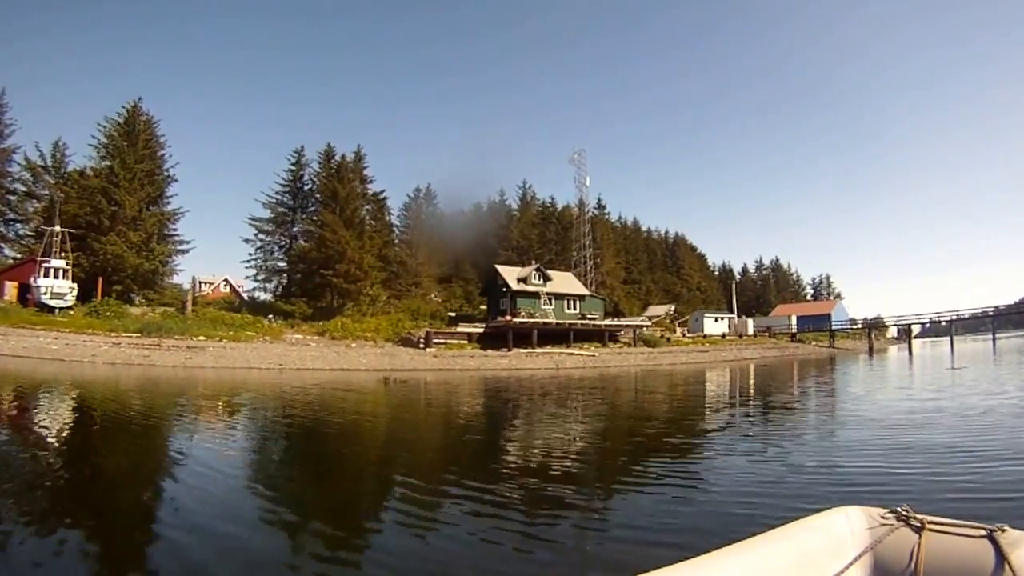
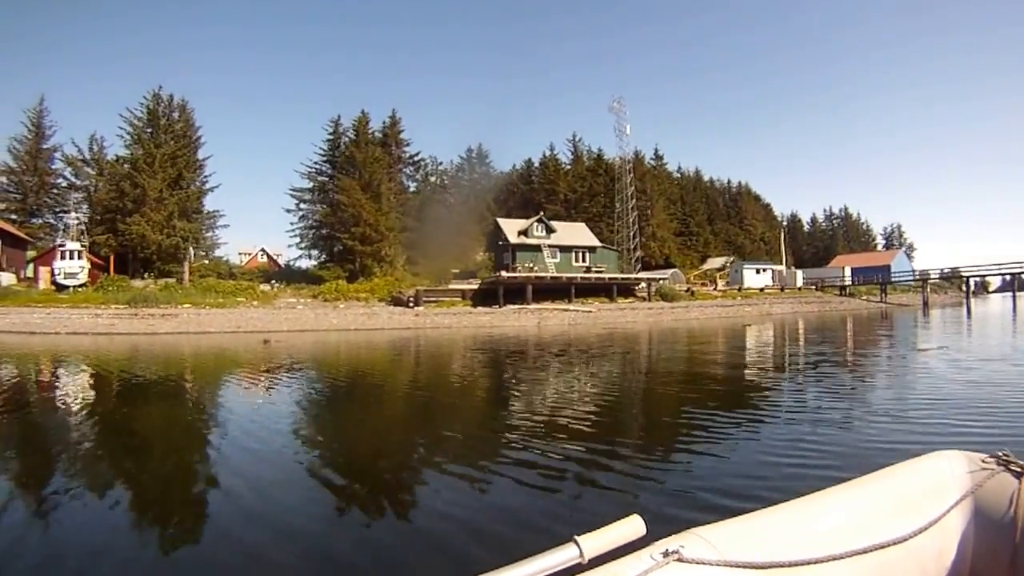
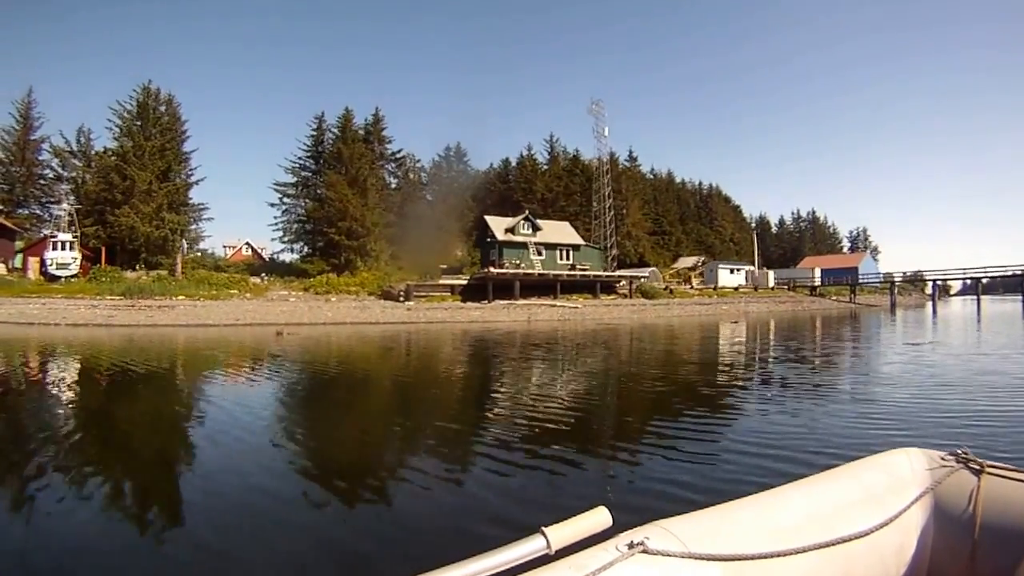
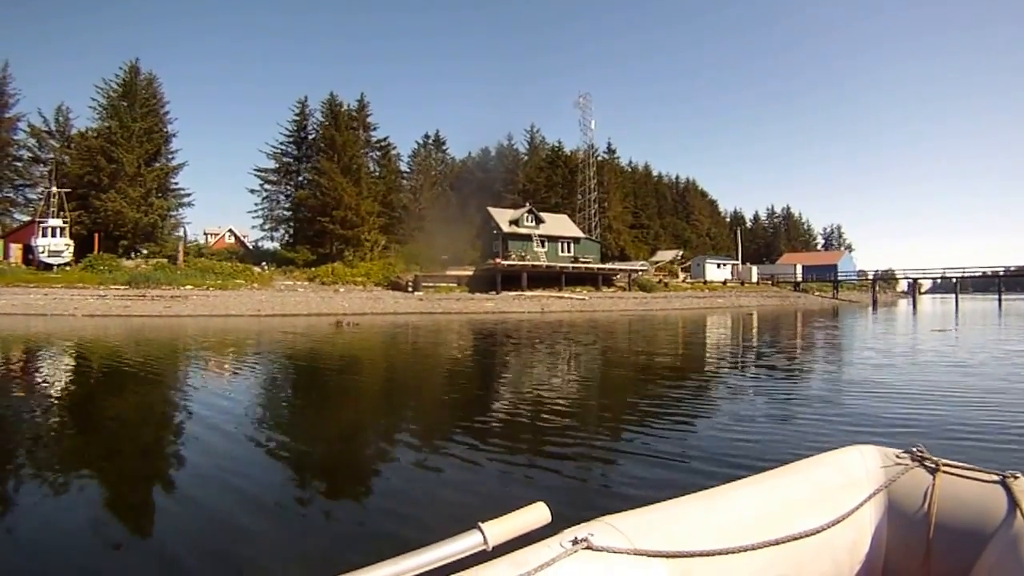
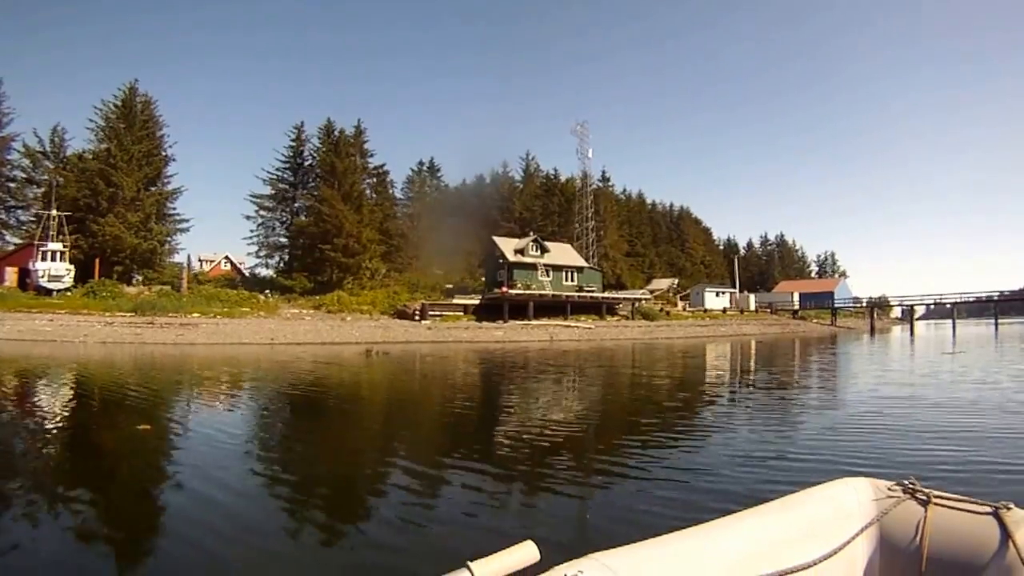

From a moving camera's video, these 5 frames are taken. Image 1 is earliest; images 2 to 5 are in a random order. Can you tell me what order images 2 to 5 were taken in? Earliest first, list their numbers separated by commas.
5, 4, 3, 2
